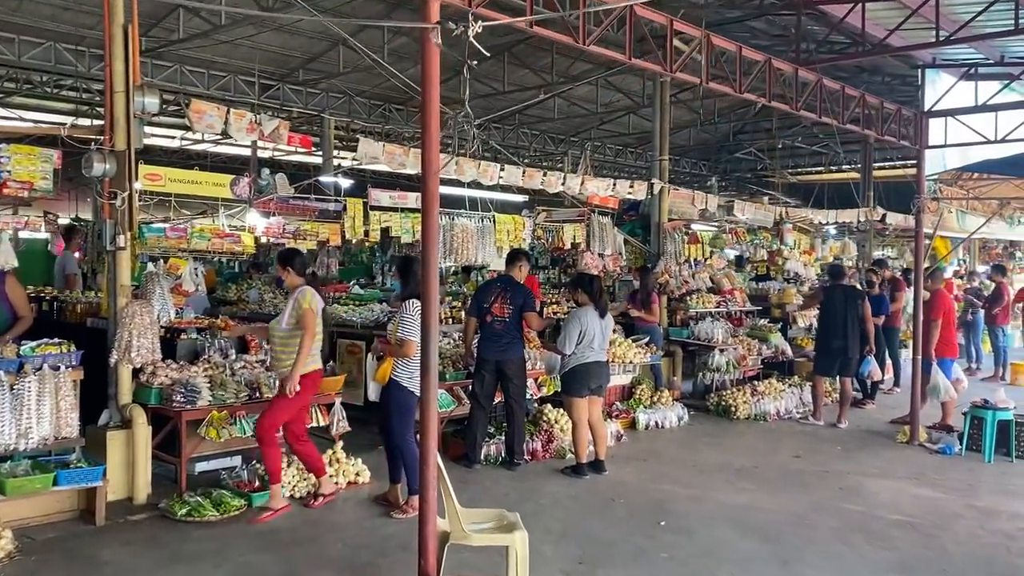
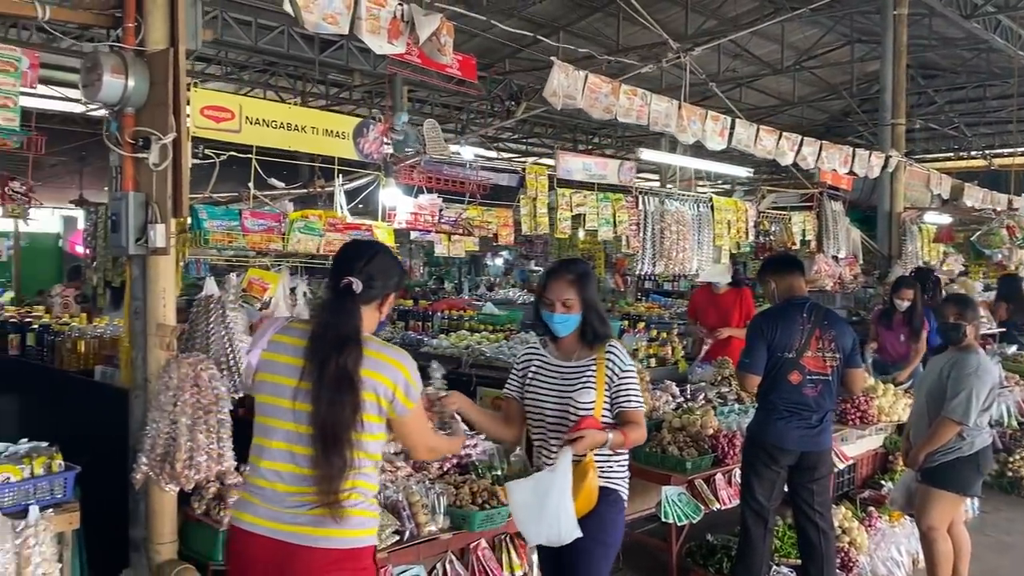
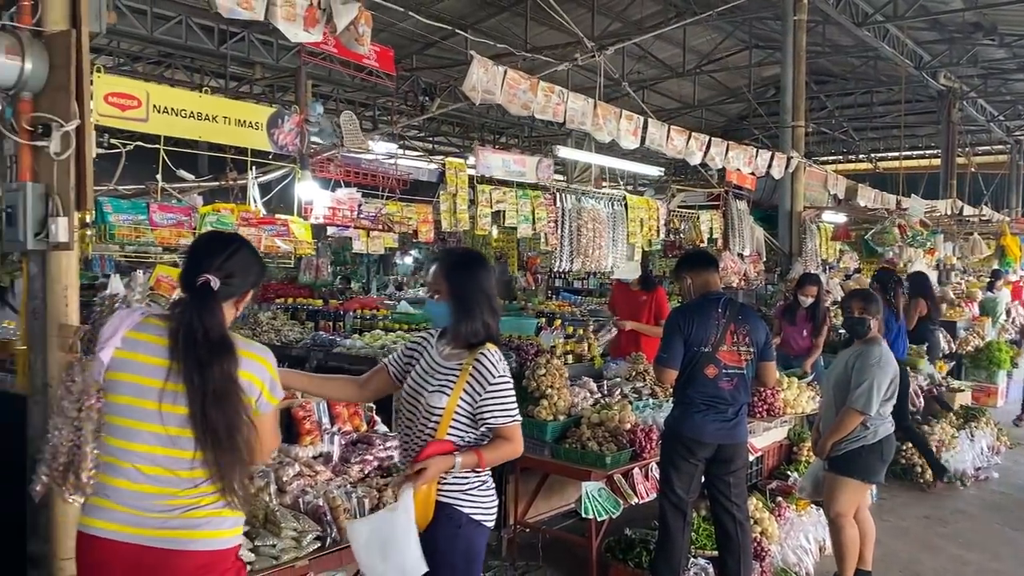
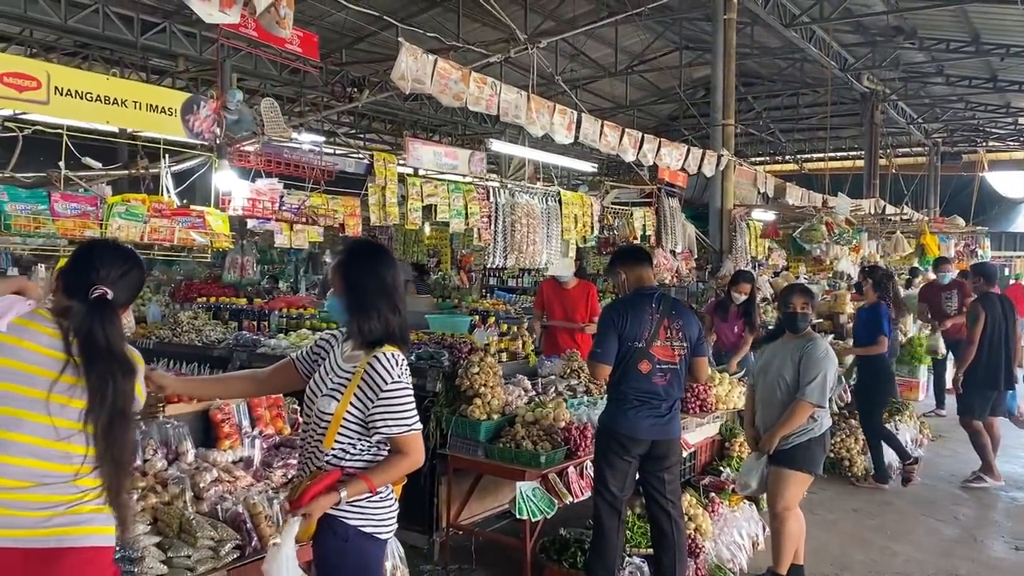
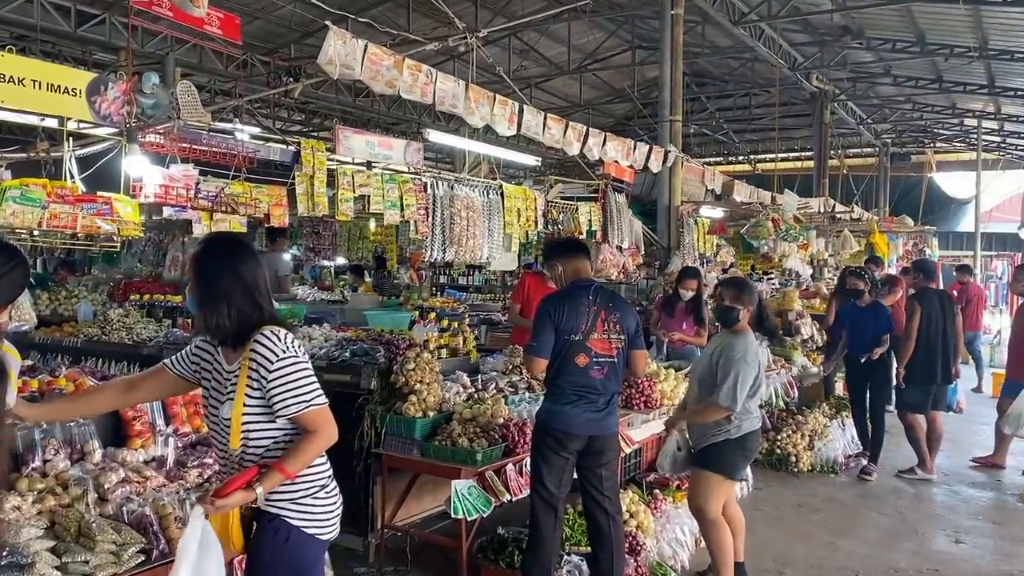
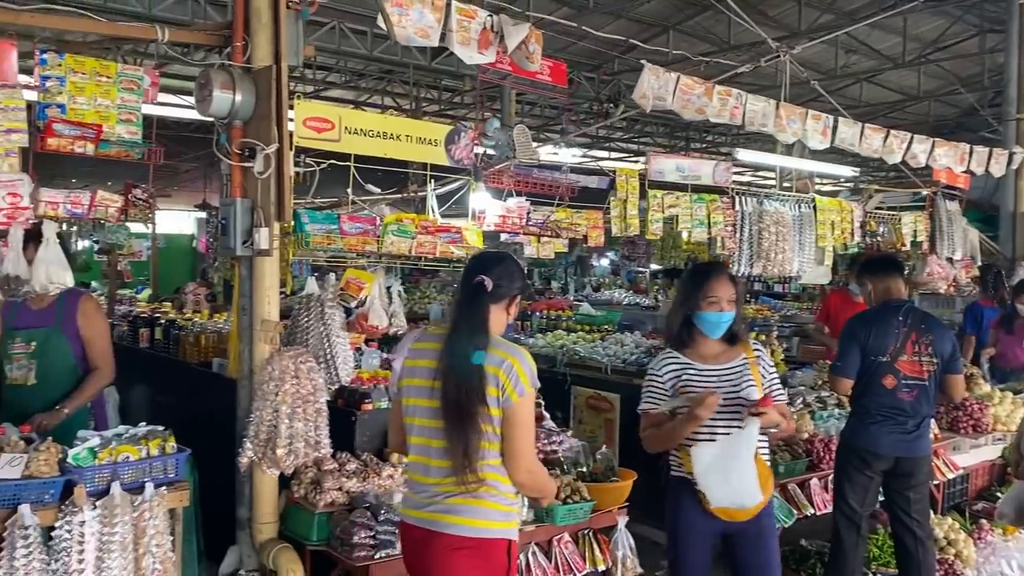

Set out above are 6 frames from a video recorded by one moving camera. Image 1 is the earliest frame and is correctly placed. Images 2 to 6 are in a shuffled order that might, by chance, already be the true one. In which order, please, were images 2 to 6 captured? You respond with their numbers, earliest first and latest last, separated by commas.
5, 4, 3, 2, 6
